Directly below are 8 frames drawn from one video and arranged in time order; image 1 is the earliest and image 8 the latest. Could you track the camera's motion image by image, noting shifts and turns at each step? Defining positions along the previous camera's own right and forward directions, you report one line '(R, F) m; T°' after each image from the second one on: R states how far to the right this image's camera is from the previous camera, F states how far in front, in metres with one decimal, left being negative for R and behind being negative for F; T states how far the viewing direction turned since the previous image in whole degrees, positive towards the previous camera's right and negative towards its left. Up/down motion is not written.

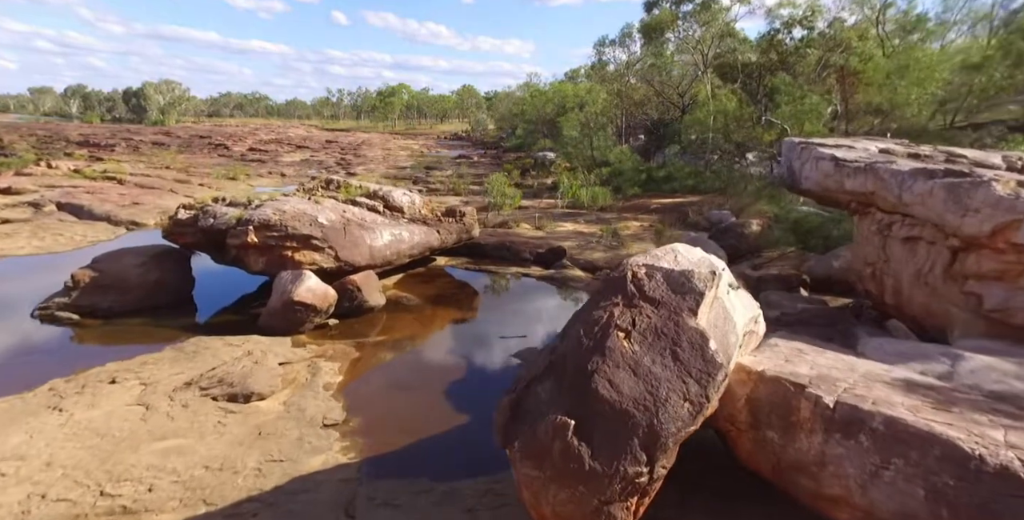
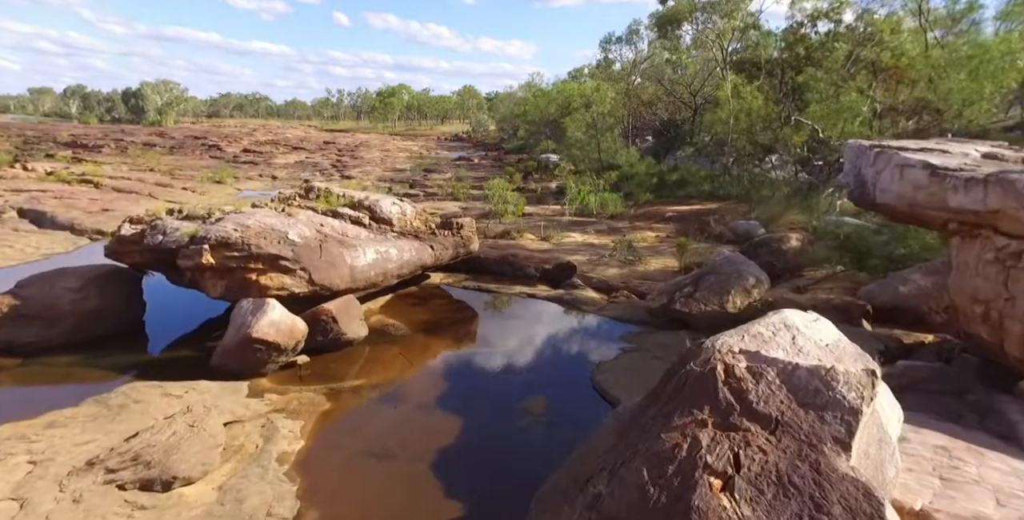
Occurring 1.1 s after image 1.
(-0.1, +1.7) m; 0°
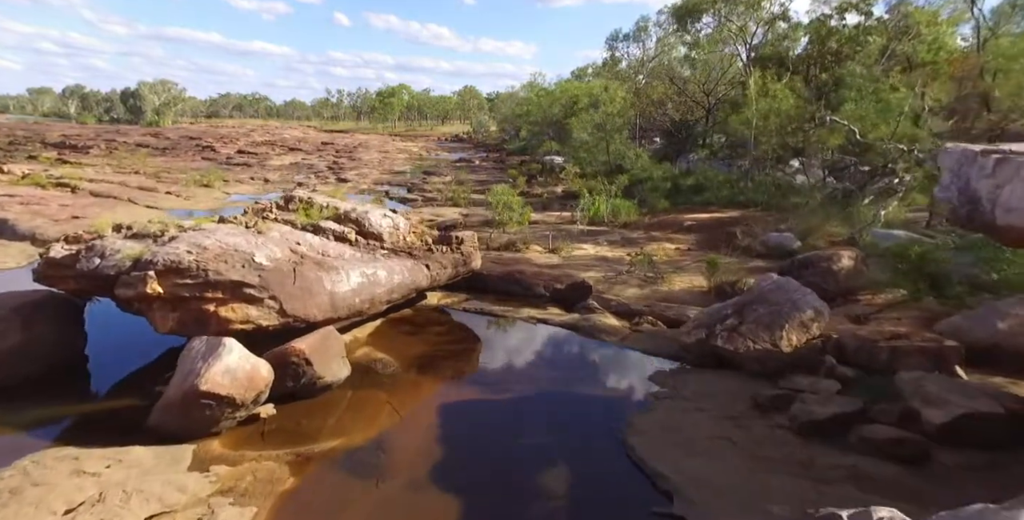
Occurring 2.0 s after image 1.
(-0.1, +1.6) m; 0°
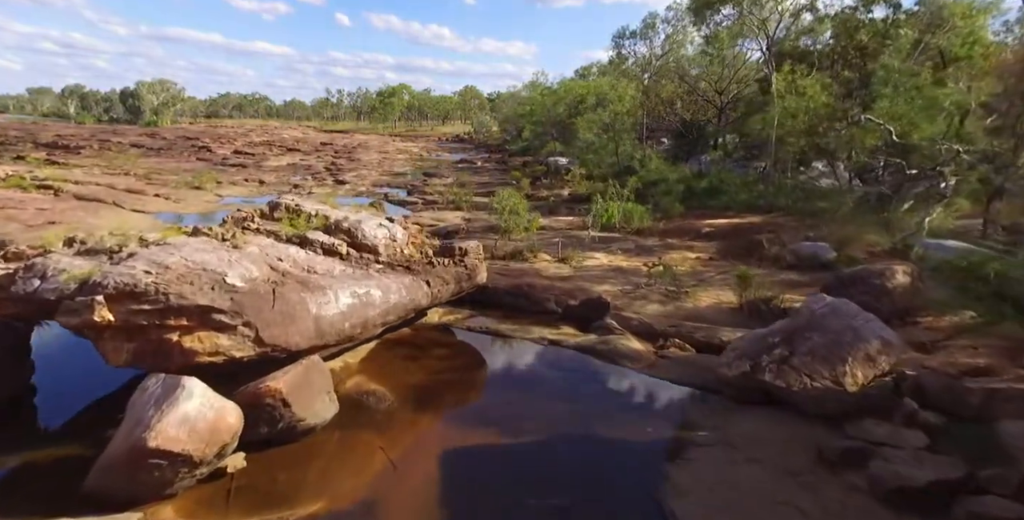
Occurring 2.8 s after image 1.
(-0.2, +1.2) m; 0°
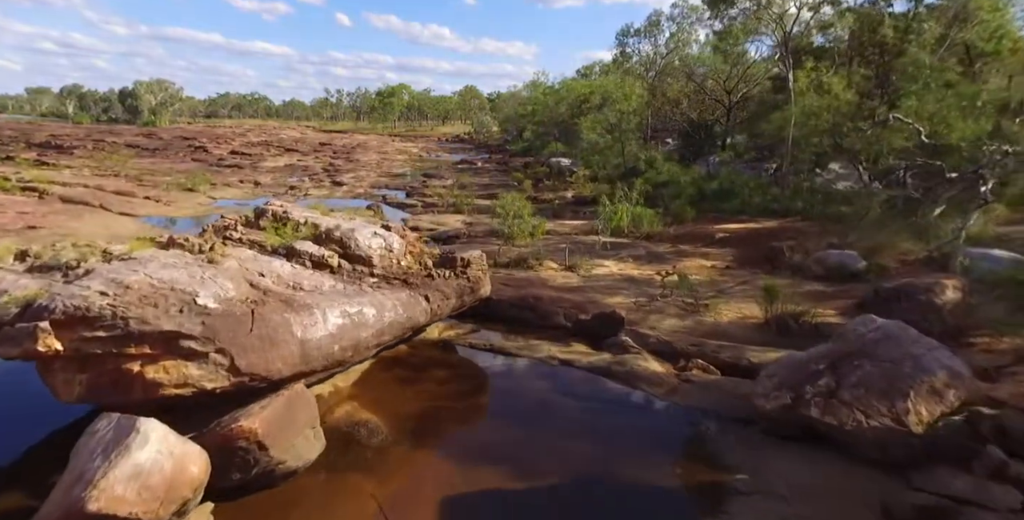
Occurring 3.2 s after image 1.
(-0.1, +0.9) m; 0°
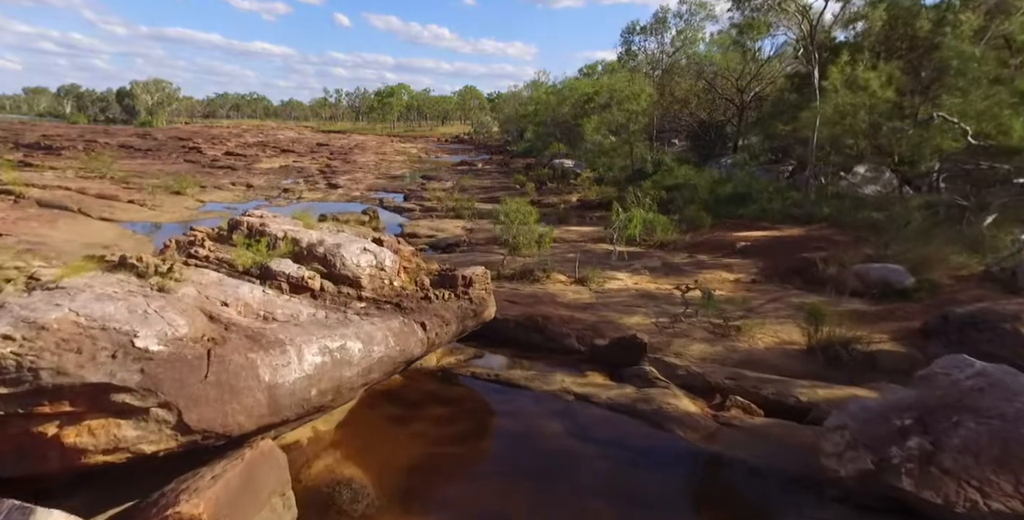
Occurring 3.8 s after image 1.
(-0.1, +1.2) m; 0°
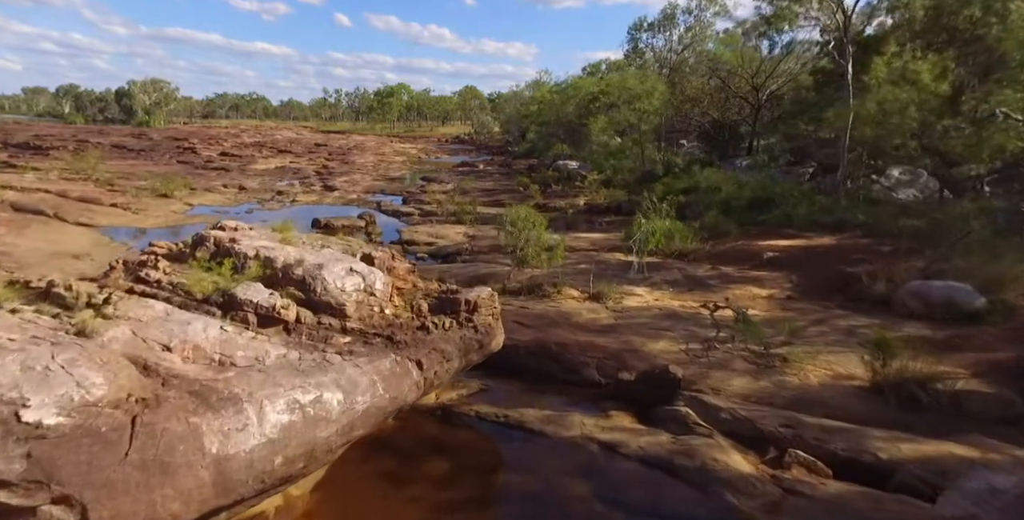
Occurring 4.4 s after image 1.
(-0.2, +1.3) m; 0°
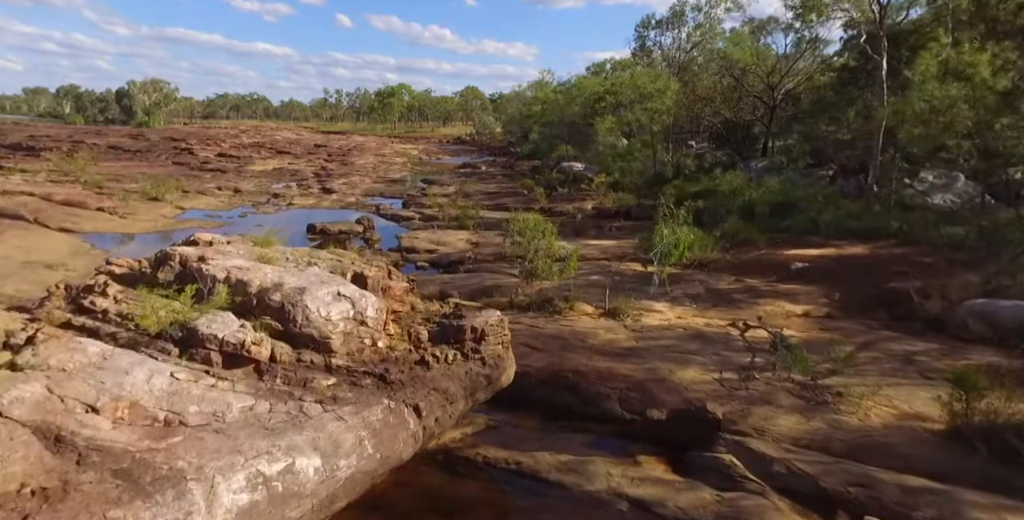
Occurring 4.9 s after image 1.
(-0.1, +1.1) m; 0°
